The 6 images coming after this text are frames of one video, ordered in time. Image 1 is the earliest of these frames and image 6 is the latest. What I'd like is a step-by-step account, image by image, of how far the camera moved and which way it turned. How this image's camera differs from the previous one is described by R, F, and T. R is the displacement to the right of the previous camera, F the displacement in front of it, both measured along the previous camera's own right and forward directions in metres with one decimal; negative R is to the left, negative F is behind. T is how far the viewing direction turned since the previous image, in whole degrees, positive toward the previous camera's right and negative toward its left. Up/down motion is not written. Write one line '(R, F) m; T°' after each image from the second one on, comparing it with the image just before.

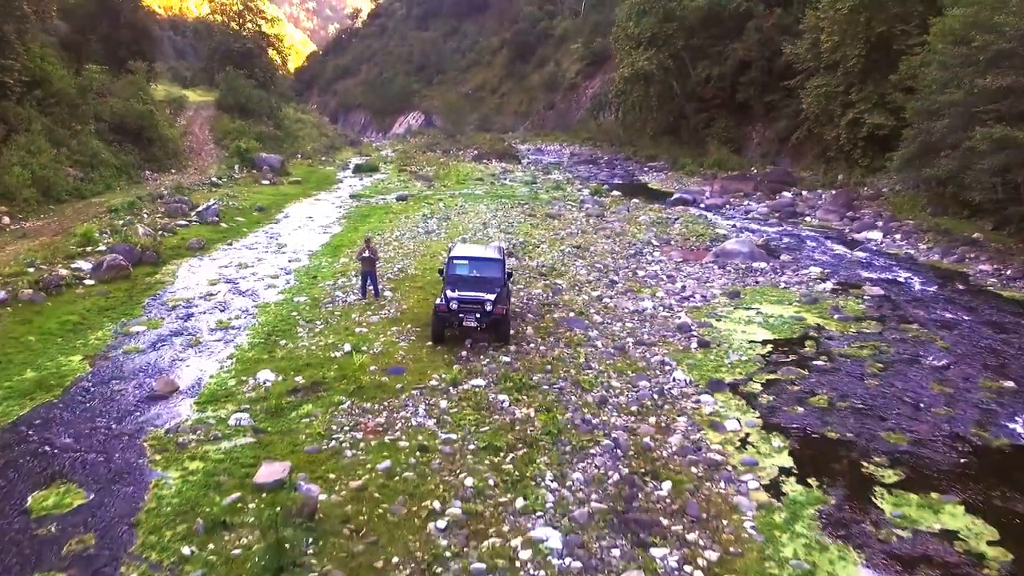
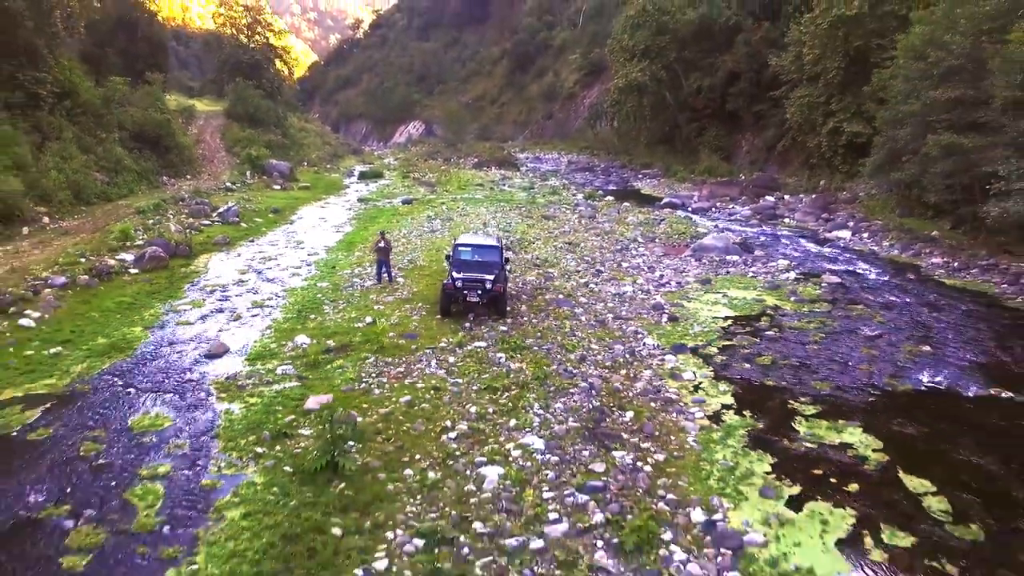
(+0.1, -1.9) m; 0°
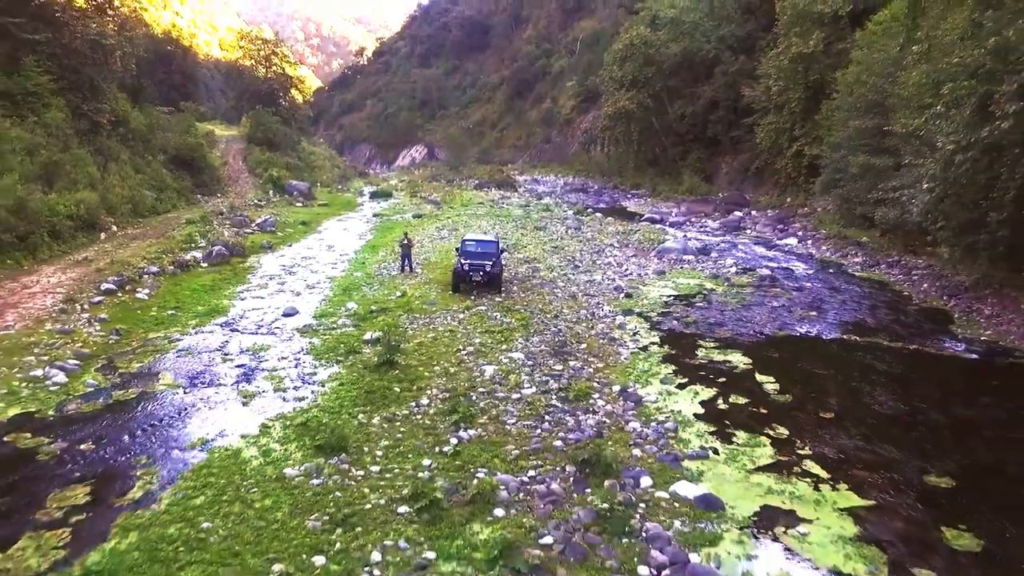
(+0.1, -4.1) m; 0°
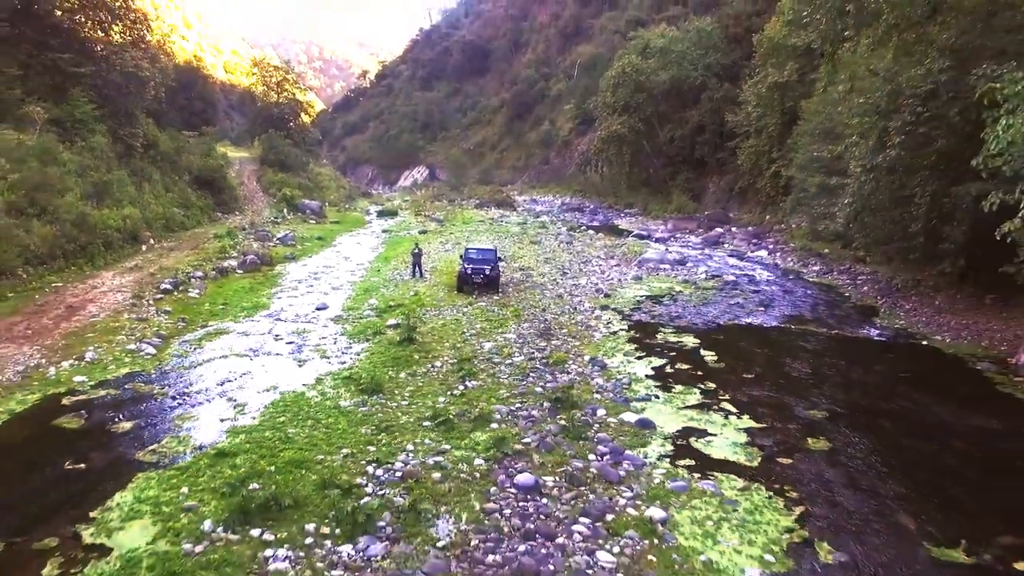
(+0.1, -3.0) m; 0°
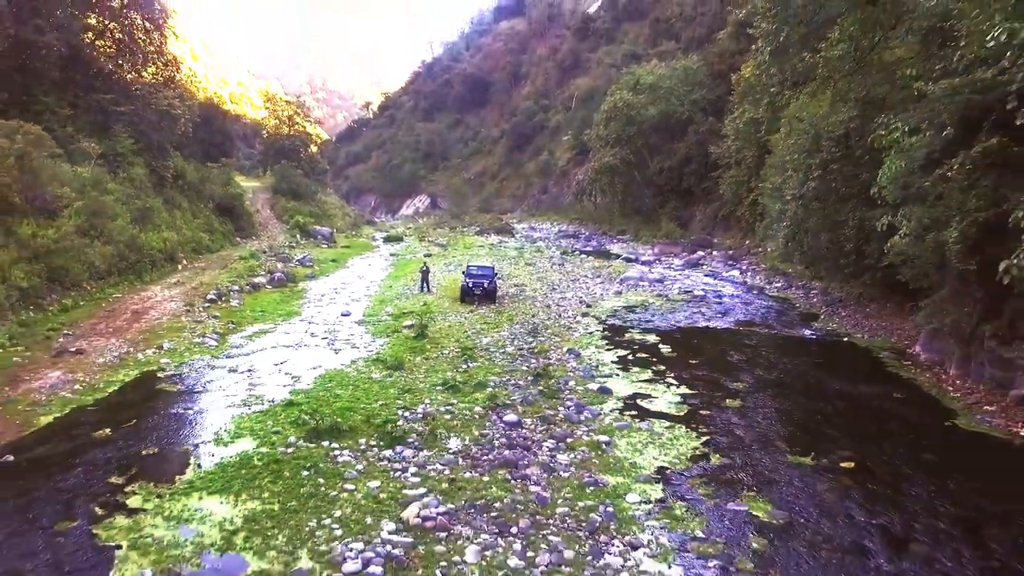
(+0.2, -3.3) m; 0°
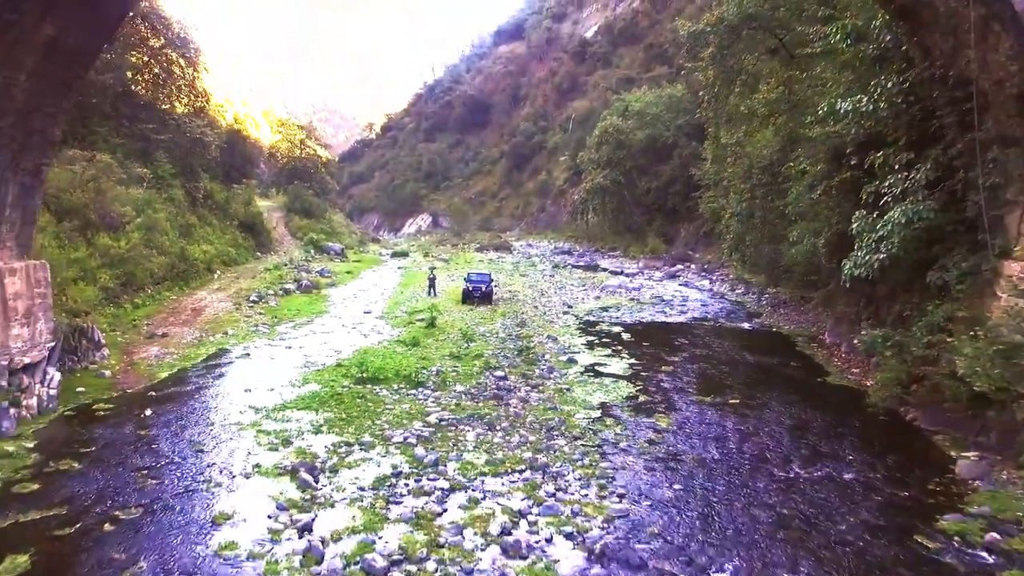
(+0.2, -4.3) m; 0°
